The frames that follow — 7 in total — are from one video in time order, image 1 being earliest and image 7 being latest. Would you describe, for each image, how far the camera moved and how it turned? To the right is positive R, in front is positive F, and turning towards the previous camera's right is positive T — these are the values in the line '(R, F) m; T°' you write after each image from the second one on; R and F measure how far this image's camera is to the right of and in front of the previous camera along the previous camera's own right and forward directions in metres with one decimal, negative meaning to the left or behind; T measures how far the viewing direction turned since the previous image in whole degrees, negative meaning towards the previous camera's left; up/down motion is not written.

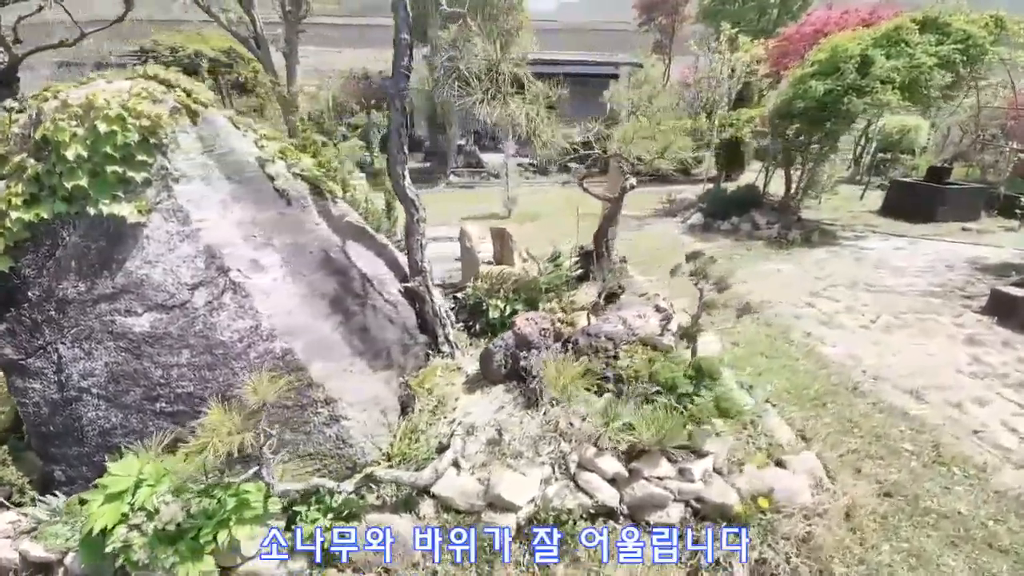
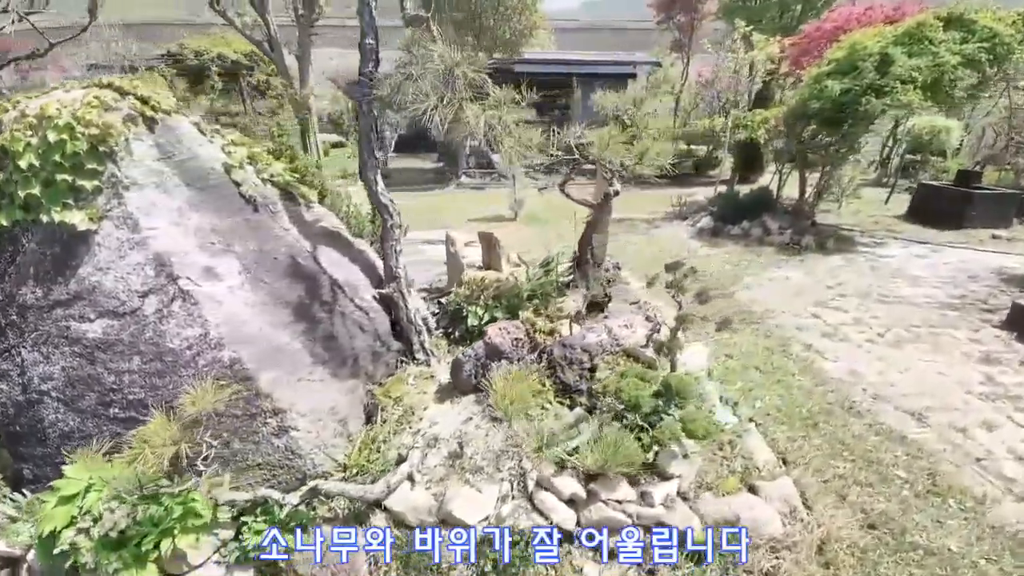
(+0.5, +0.1) m; -3°
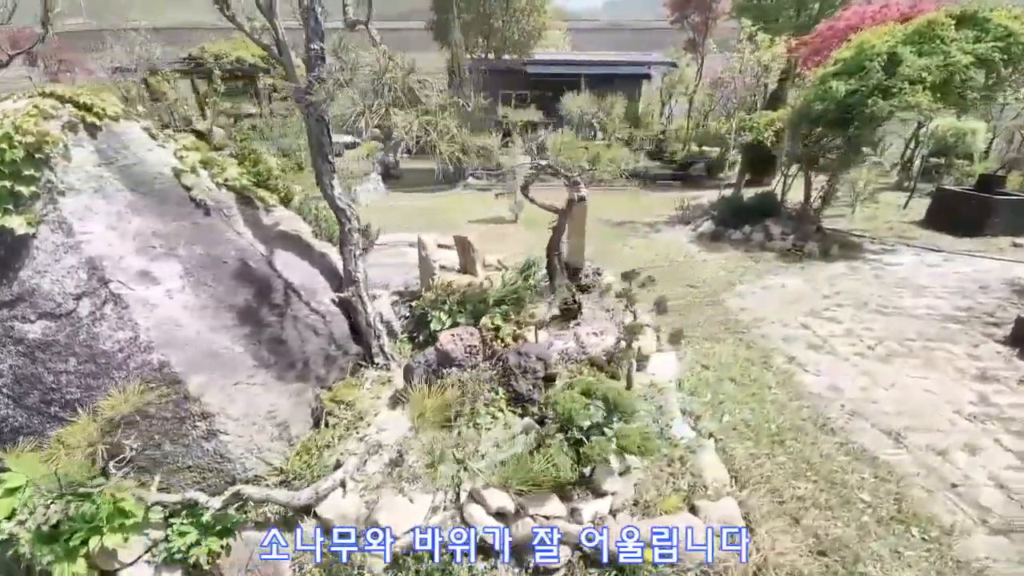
(+0.7, +0.1) m; -2°
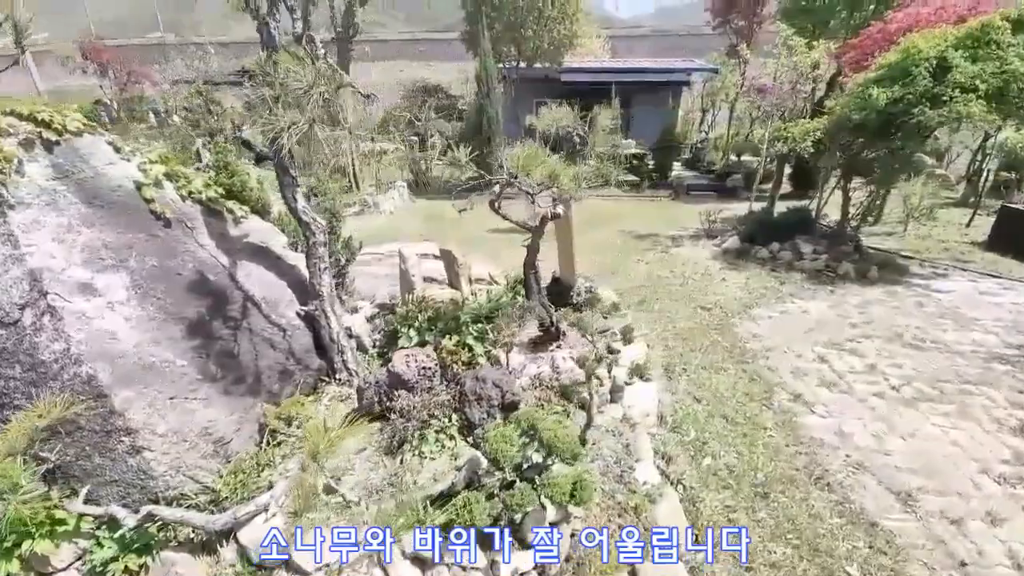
(+0.8, +0.3) m; -5°
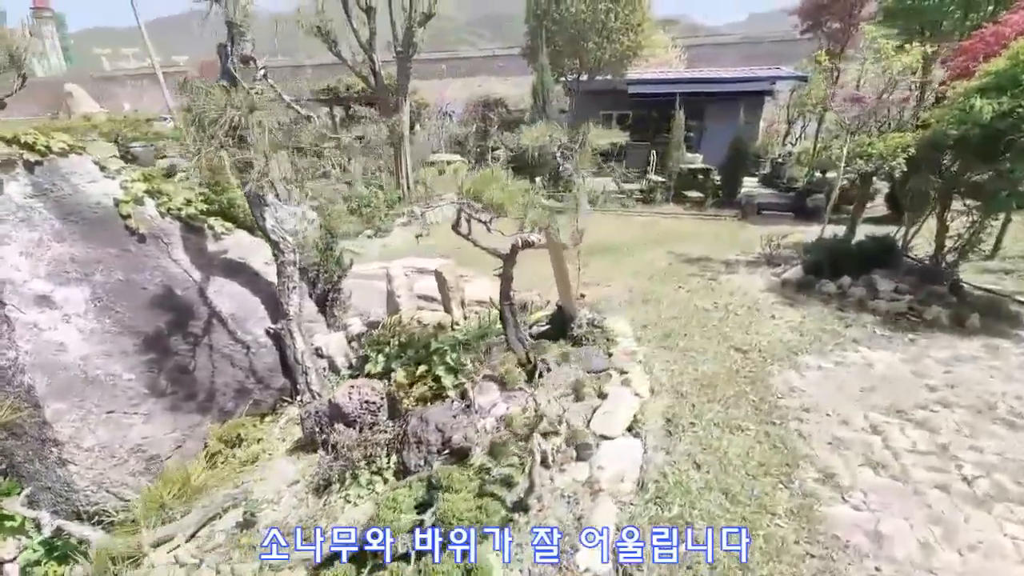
(+1.0, +0.5) m; -9°
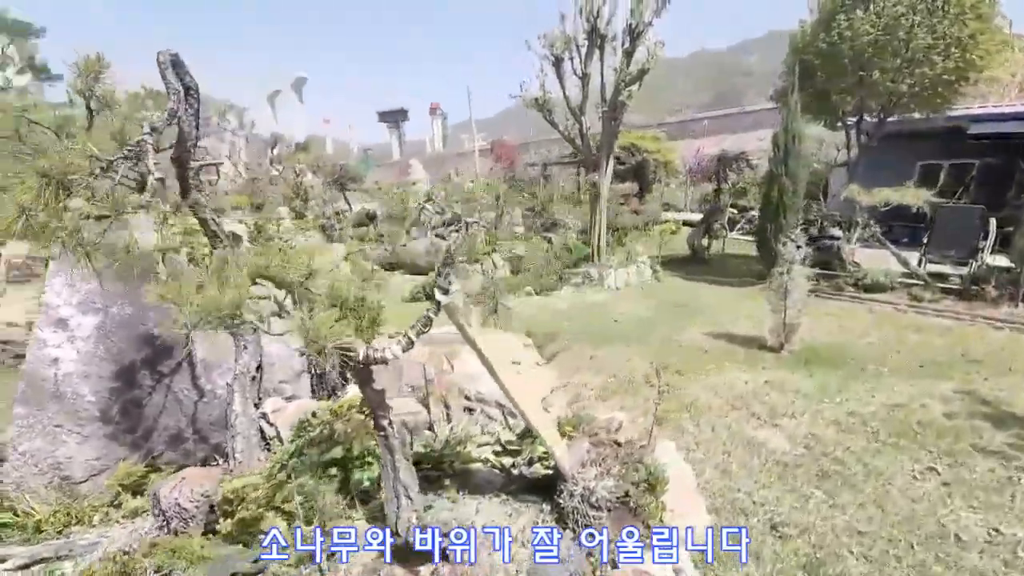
(+2.4, +2.4) m; -34°
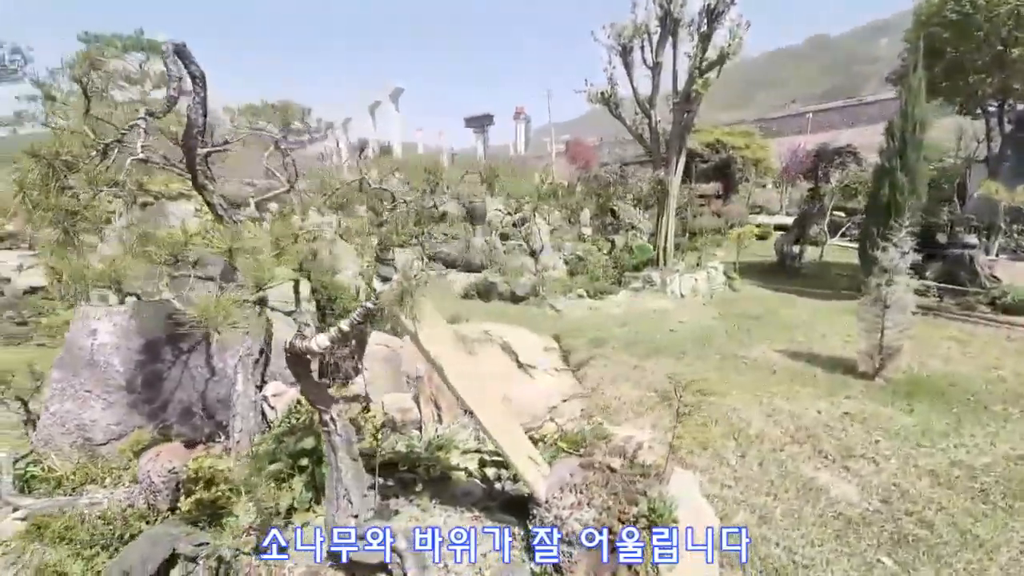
(+0.8, +0.5) m; -11°
